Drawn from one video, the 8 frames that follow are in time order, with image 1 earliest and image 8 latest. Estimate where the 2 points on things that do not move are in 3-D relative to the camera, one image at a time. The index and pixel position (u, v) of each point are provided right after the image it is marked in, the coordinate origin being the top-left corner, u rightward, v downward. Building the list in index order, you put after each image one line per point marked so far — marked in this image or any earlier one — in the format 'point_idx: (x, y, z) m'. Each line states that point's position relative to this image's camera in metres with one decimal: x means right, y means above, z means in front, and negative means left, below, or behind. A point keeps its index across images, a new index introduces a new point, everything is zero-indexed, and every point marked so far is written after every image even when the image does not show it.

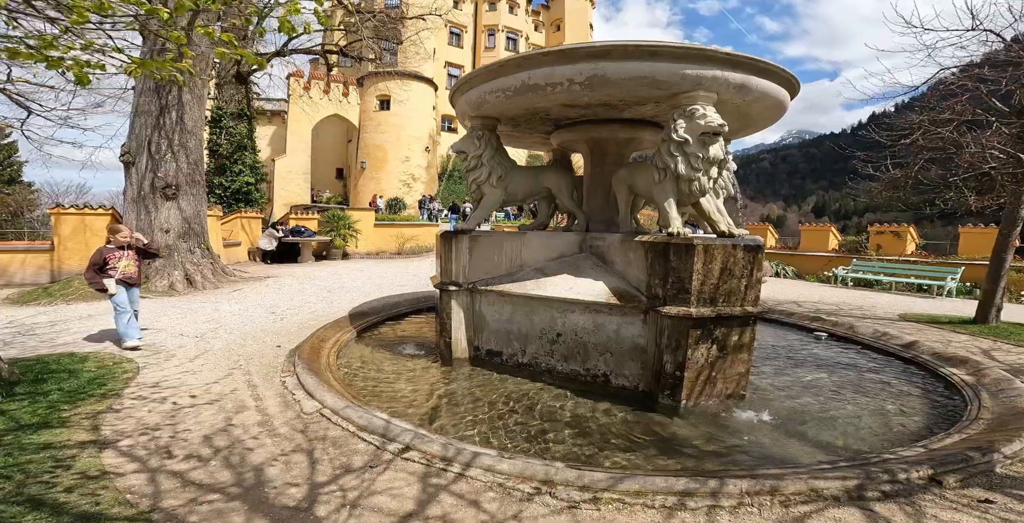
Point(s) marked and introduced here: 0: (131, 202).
0: (-6.1, +0.9, +7.5) m
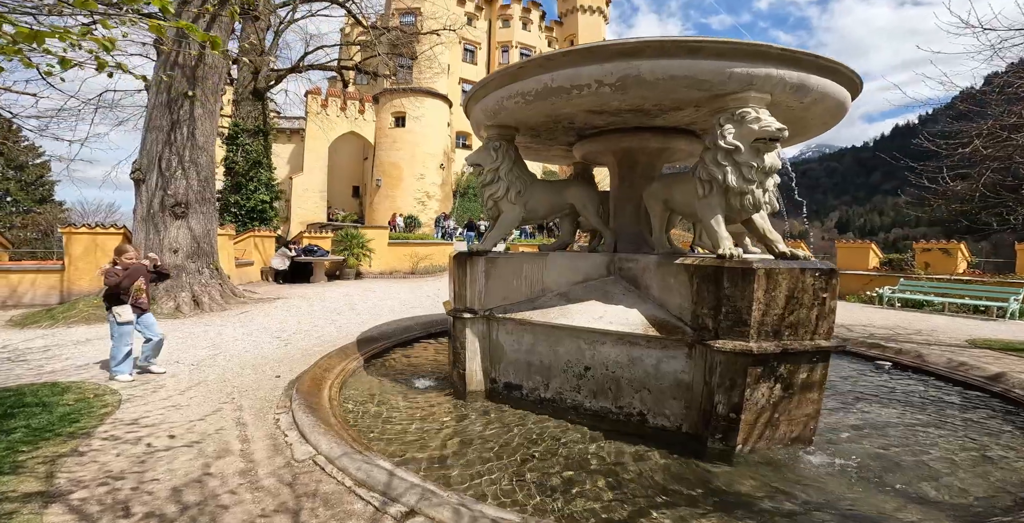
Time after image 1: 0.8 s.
0: (-5.8, +0.6, +7.4) m
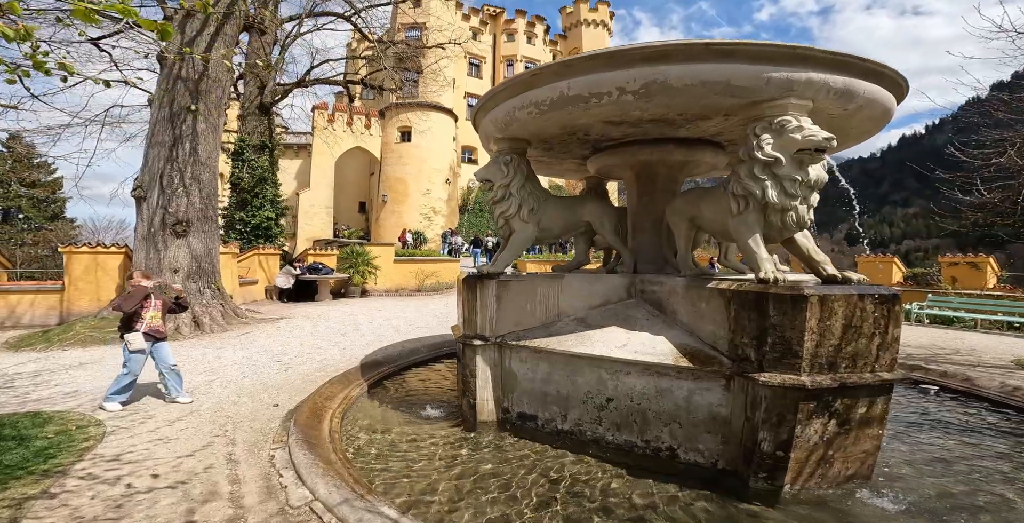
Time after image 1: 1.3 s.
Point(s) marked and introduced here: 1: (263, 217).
0: (-5.7, +0.3, +7.2) m
1: (-7.0, +1.2, +13.2) m
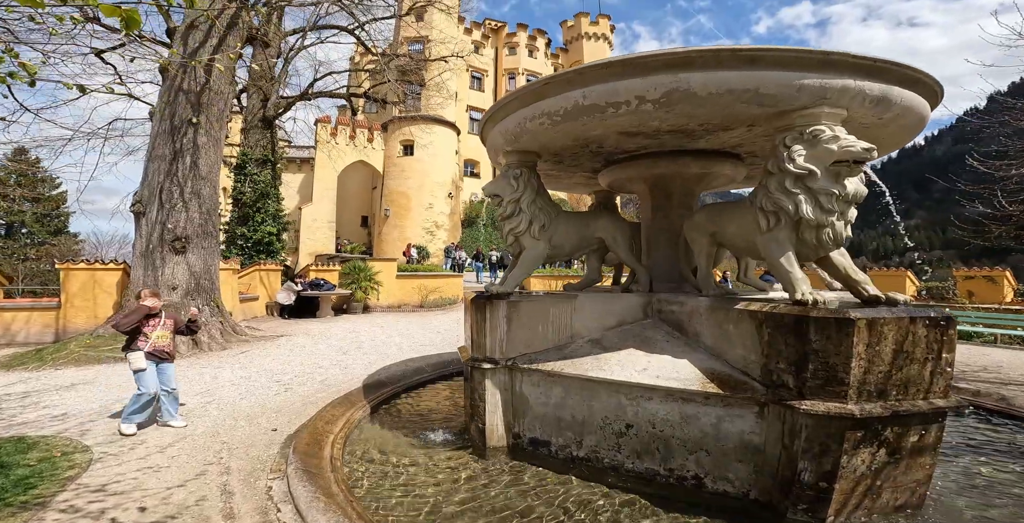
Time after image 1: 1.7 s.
0: (-5.6, +0.1, +7.1) m
1: (-6.9, +0.8, +13.1) m
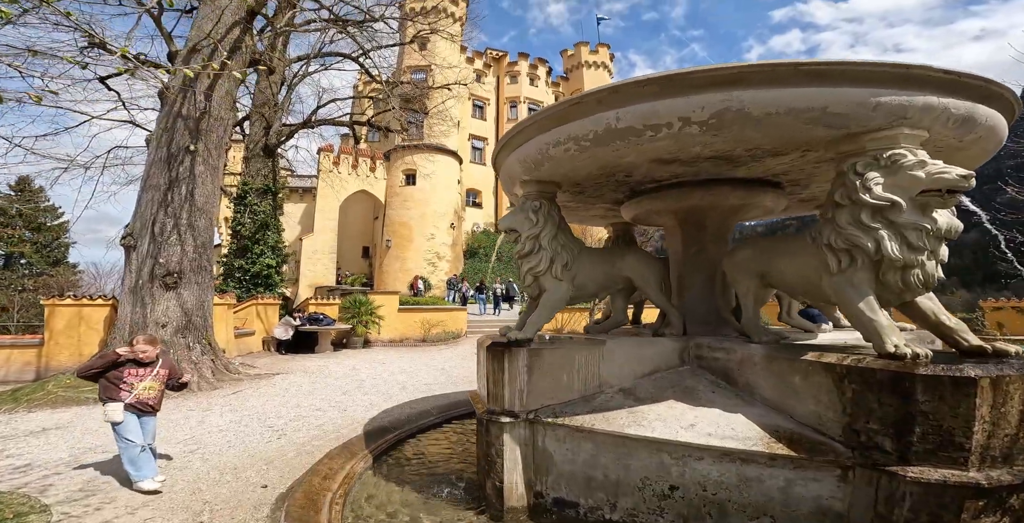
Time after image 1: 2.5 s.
0: (-5.5, -0.4, +6.7) m
1: (-6.7, -0.1, +12.8) m
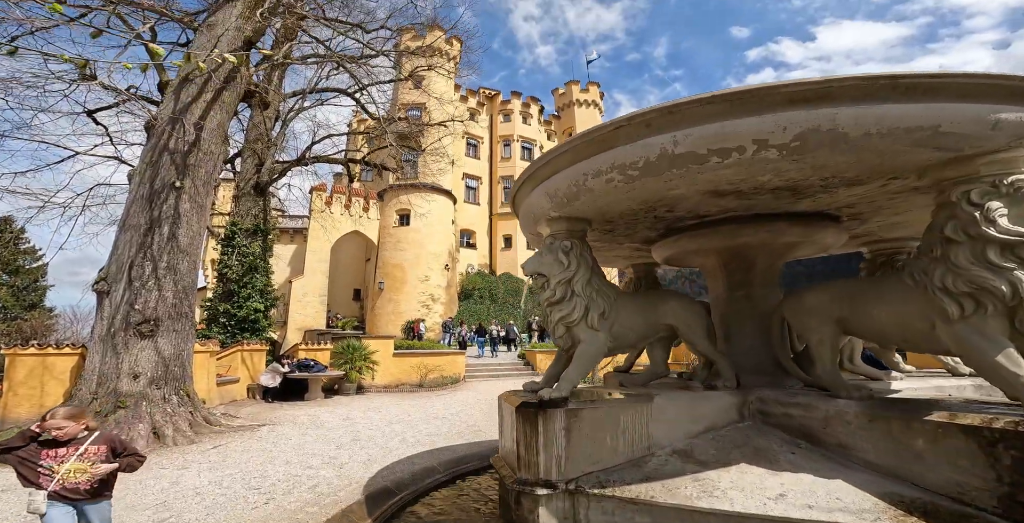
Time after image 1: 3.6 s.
0: (-5.4, -1.0, +6.2) m
1: (-6.8, -1.2, +12.2) m
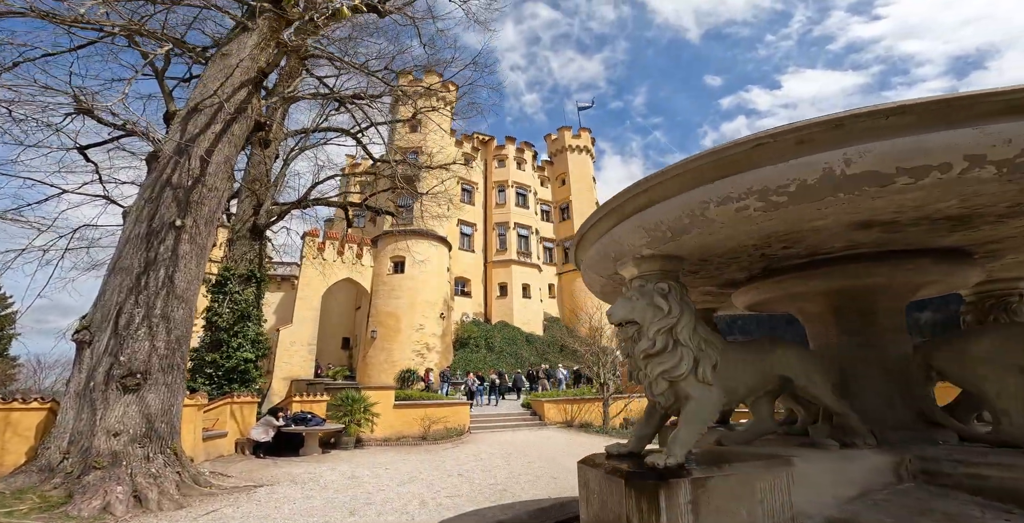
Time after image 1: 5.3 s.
0: (-5.0, -1.6, +5.5) m
1: (-6.6, -2.2, +11.5) m
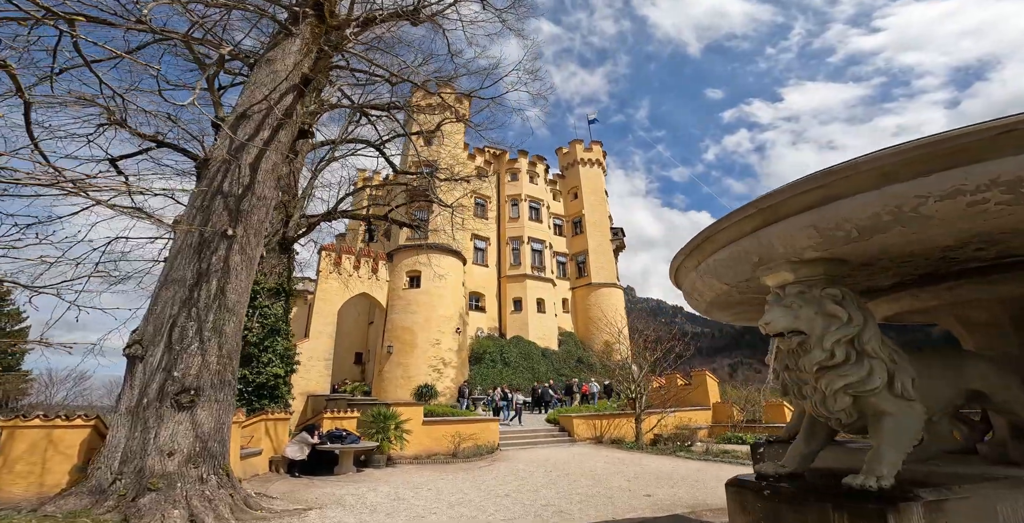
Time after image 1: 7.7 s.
0: (-4.2, -1.7, +5.2) m
1: (-5.8, -2.5, +11.2) m
